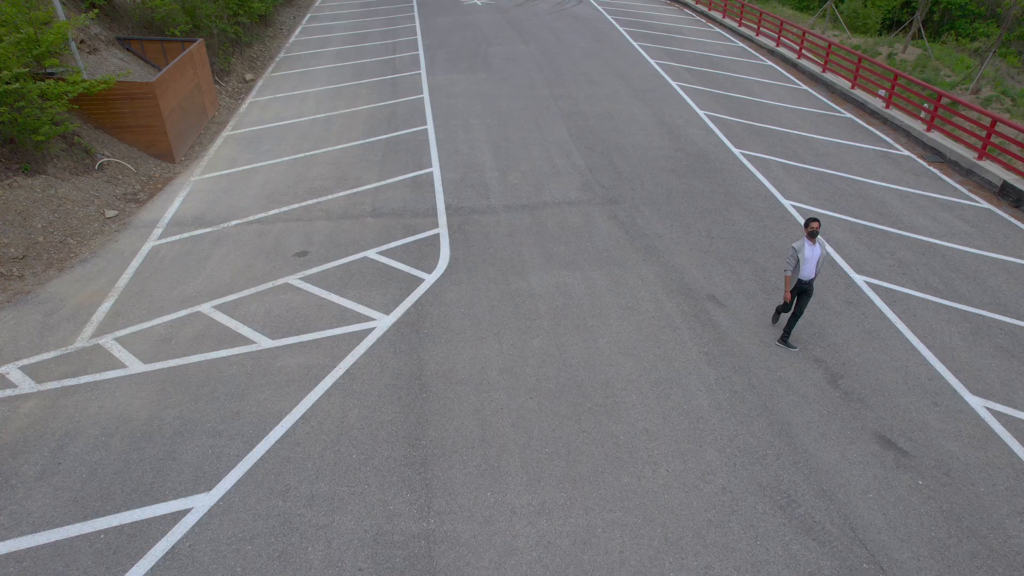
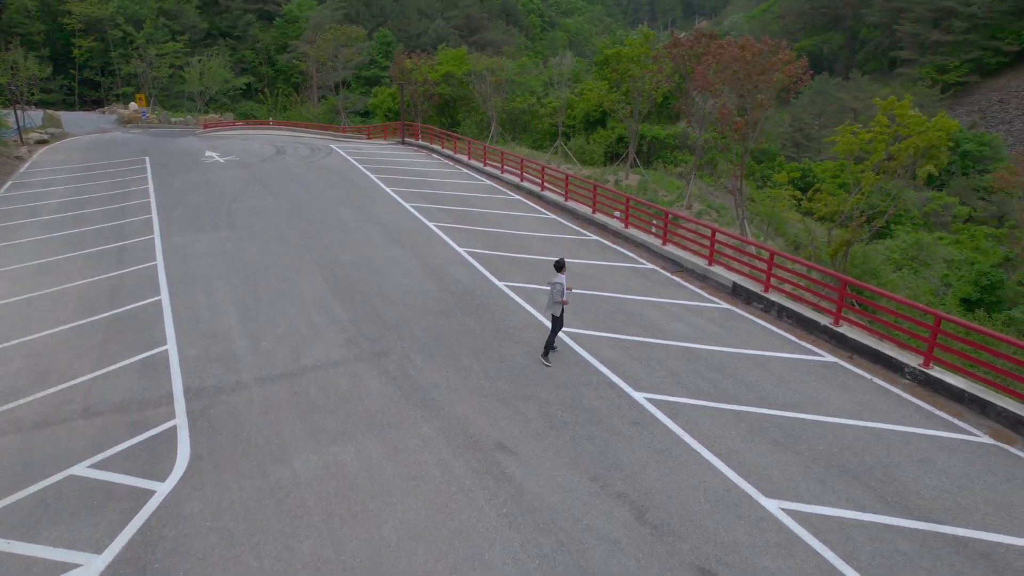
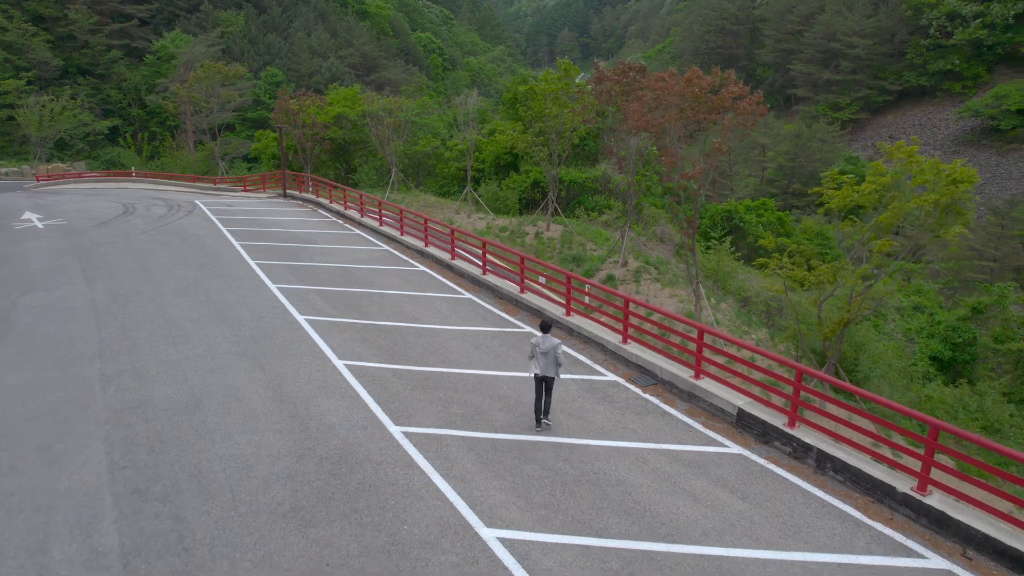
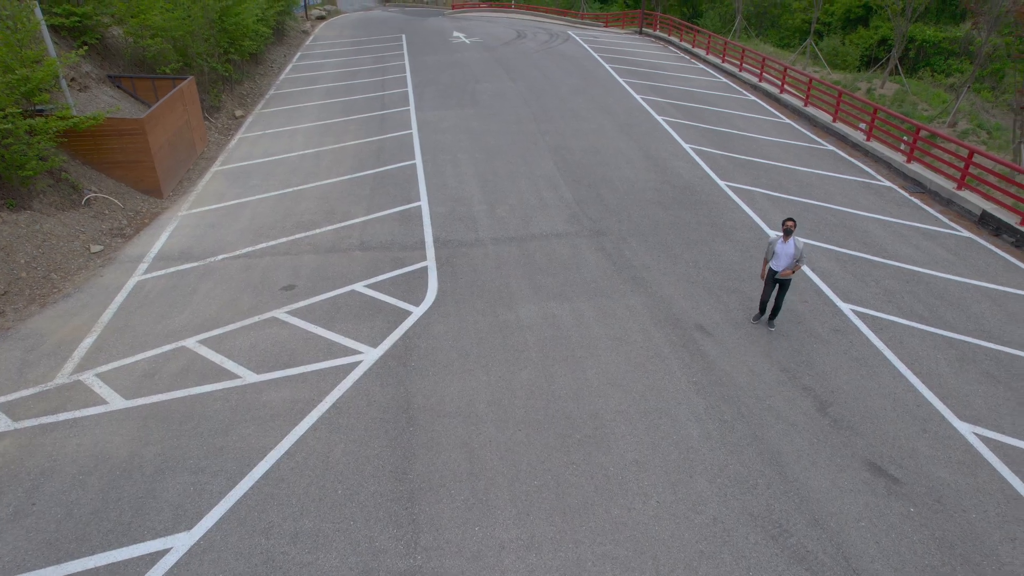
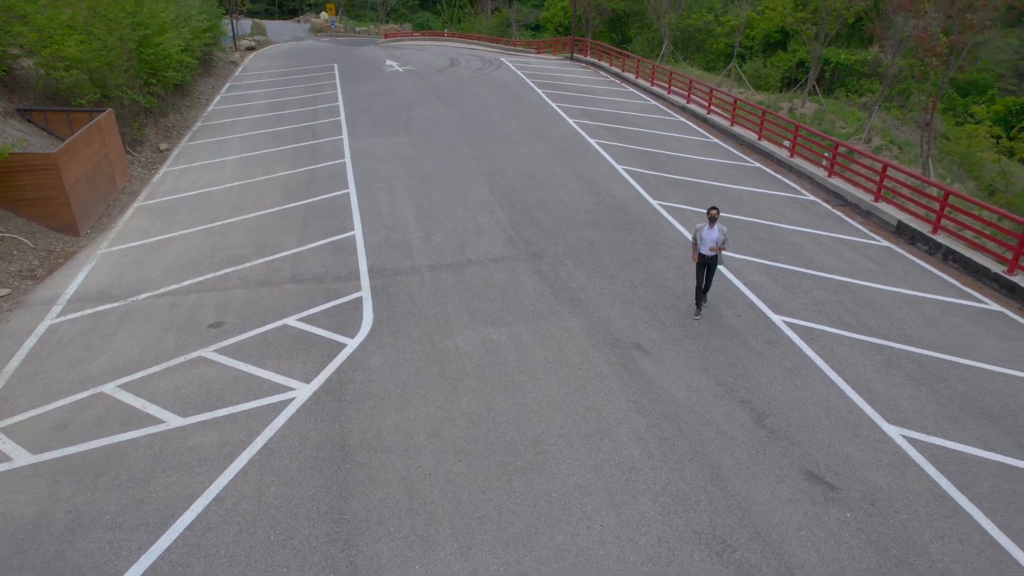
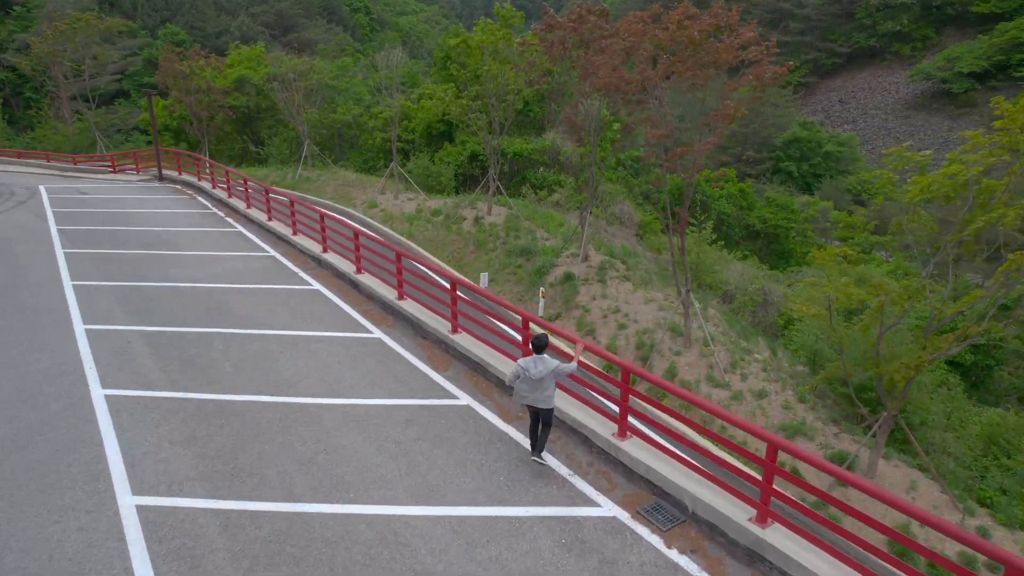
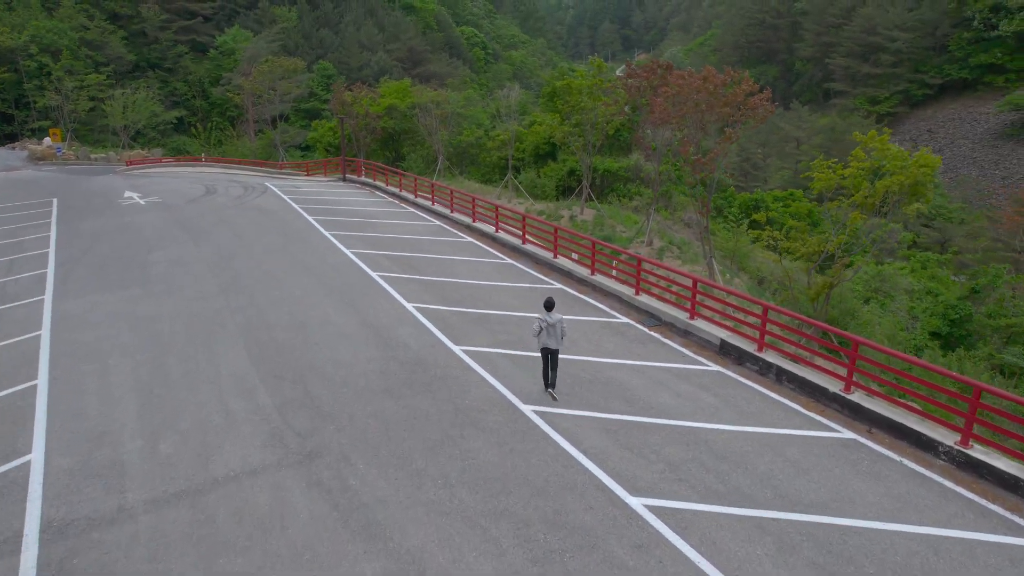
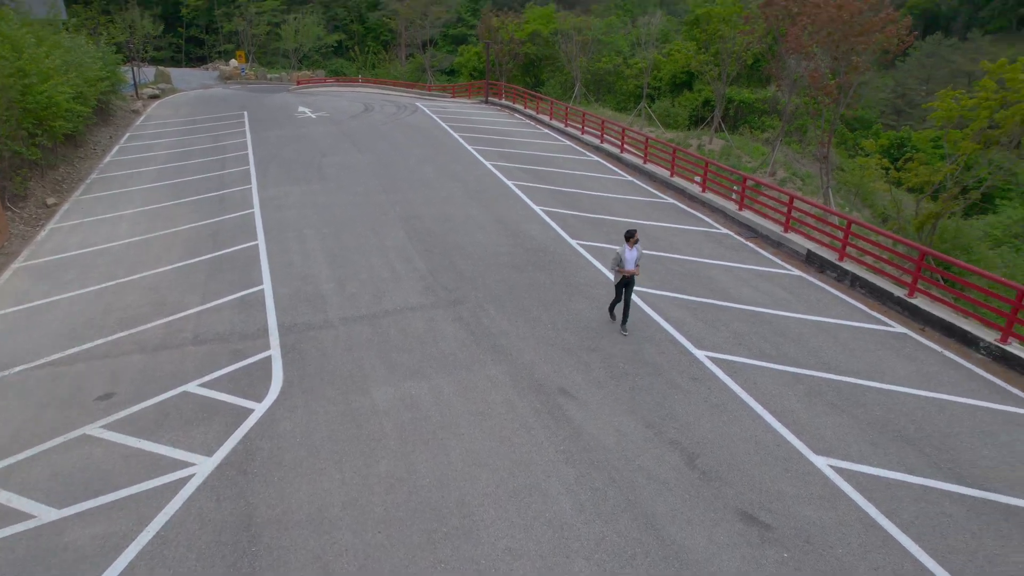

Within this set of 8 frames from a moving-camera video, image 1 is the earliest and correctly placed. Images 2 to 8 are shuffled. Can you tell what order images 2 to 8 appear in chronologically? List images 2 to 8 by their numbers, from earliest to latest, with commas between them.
4, 5, 8, 2, 7, 3, 6
